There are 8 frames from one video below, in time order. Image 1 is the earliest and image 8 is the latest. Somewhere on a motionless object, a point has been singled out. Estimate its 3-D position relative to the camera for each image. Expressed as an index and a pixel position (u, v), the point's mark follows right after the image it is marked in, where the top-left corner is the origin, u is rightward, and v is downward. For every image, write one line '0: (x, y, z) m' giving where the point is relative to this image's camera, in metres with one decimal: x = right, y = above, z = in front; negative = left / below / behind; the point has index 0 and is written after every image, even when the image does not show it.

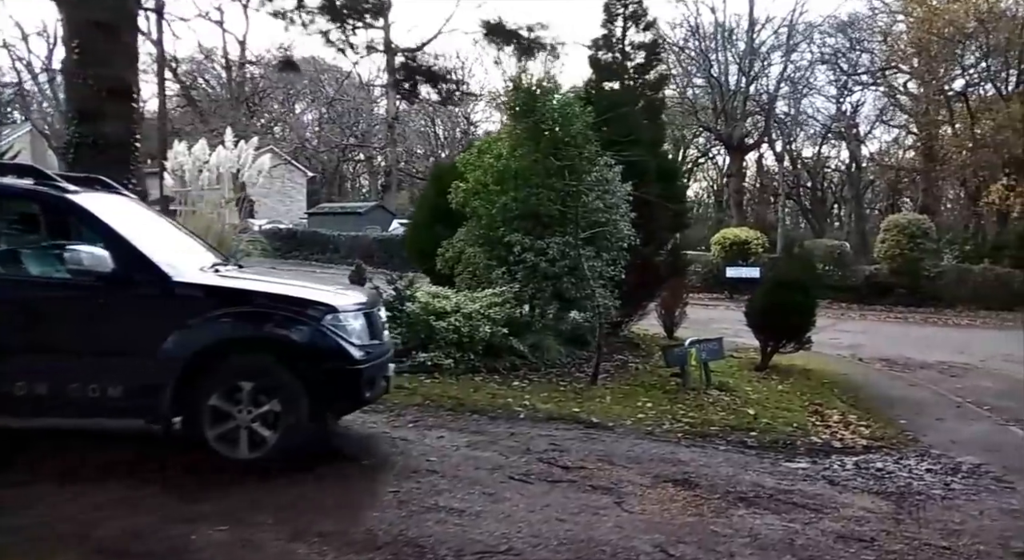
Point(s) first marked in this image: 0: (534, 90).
0: (+0.3, +2.4, +9.1) m
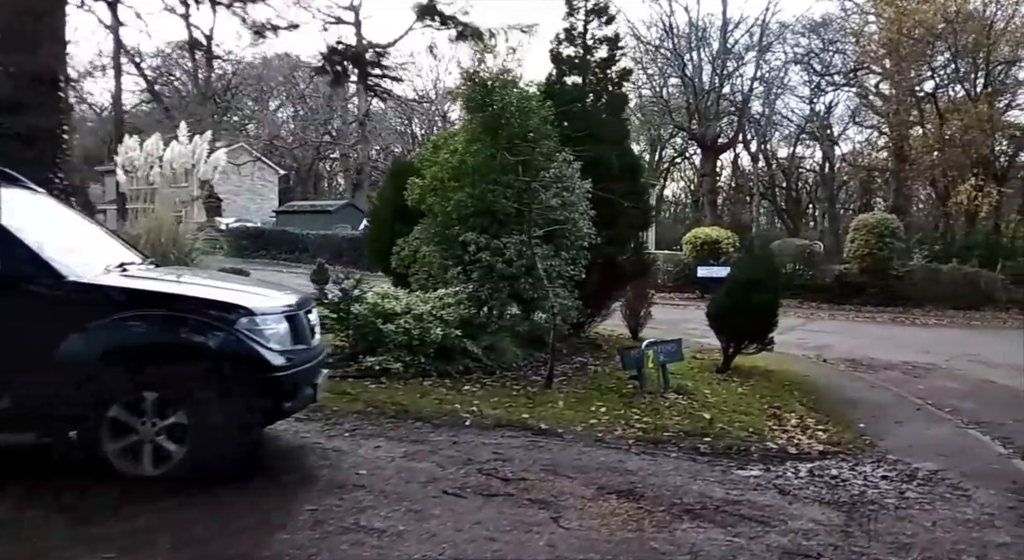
0: (-0.3, +2.4, +8.8) m
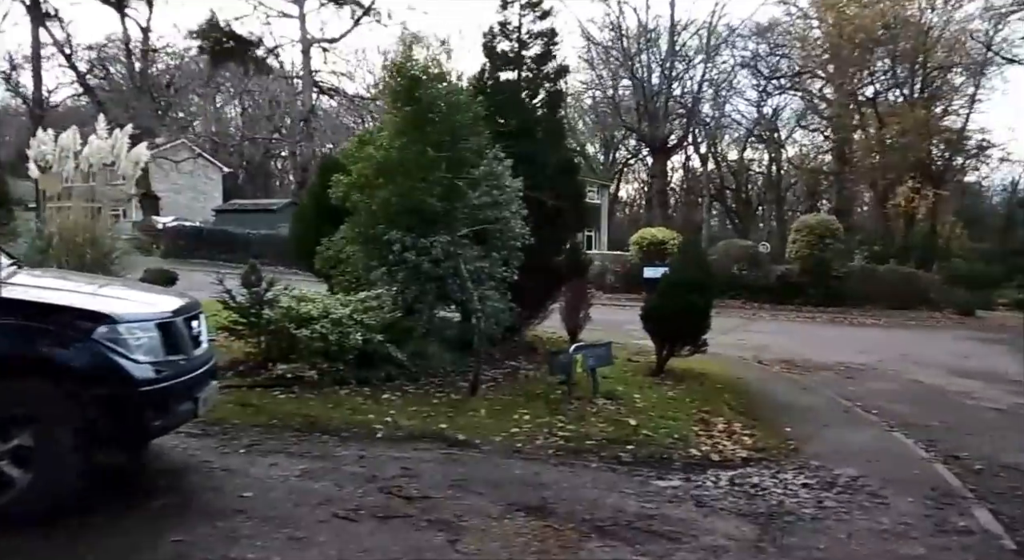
0: (-1.1, +2.4, +8.4) m
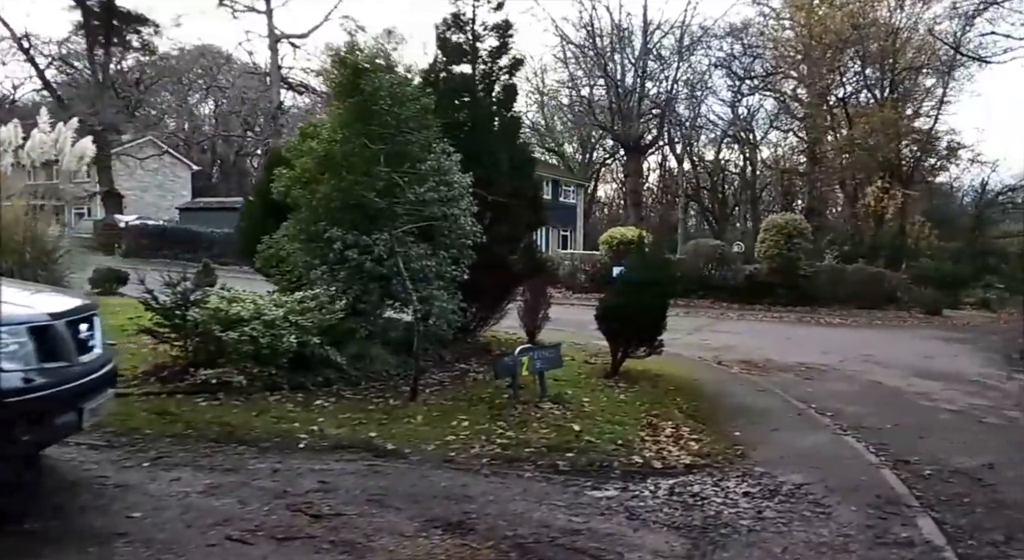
0: (-1.7, +2.4, +8.1) m
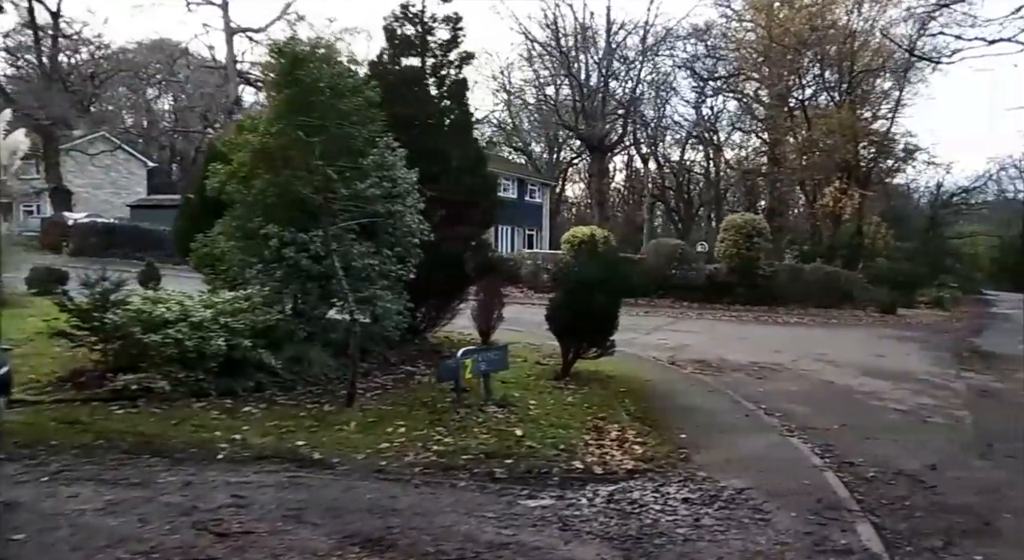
0: (-2.3, +2.4, +7.8) m
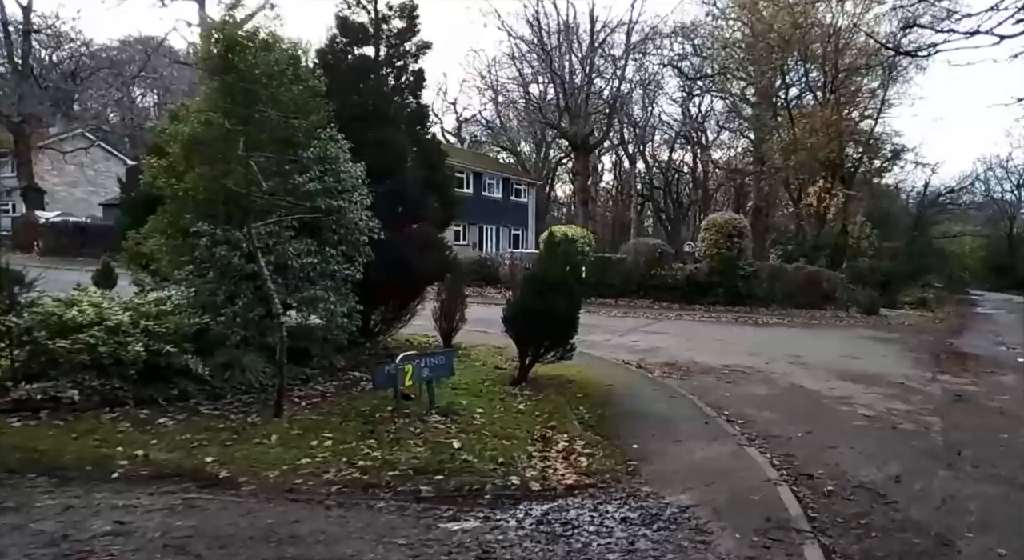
0: (-2.9, +2.4, +7.3) m
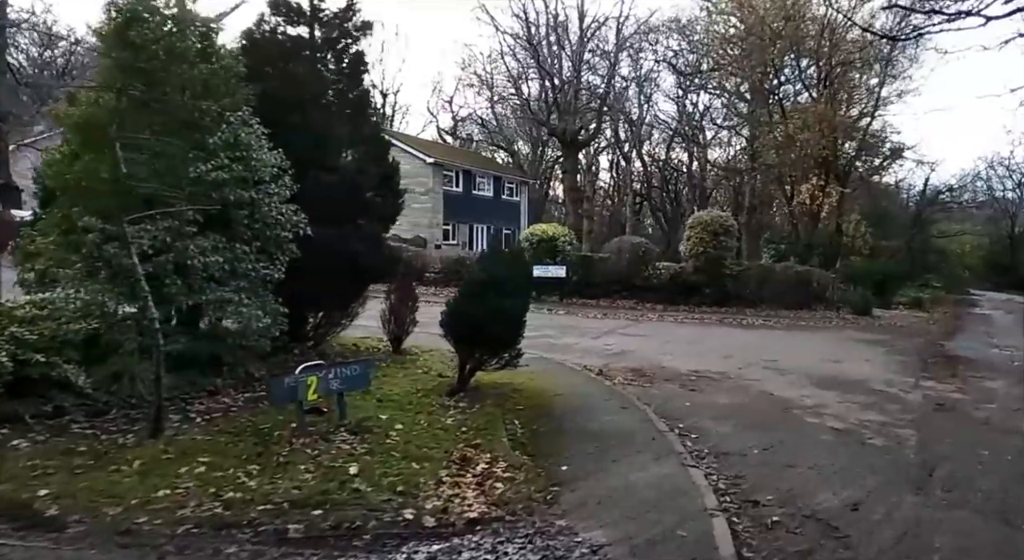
0: (-3.6, +2.4, +6.6) m
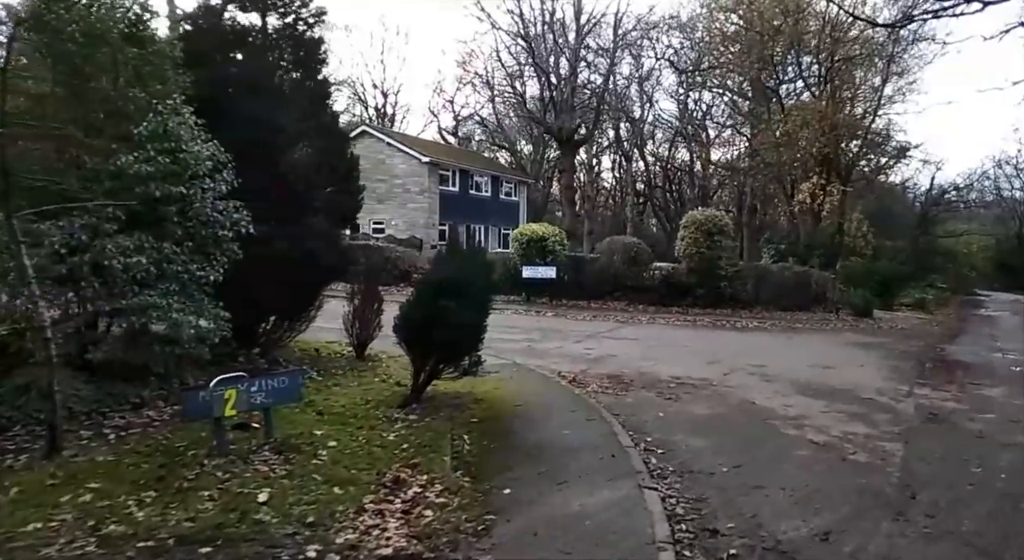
0: (-4.0, +2.3, +6.1) m
